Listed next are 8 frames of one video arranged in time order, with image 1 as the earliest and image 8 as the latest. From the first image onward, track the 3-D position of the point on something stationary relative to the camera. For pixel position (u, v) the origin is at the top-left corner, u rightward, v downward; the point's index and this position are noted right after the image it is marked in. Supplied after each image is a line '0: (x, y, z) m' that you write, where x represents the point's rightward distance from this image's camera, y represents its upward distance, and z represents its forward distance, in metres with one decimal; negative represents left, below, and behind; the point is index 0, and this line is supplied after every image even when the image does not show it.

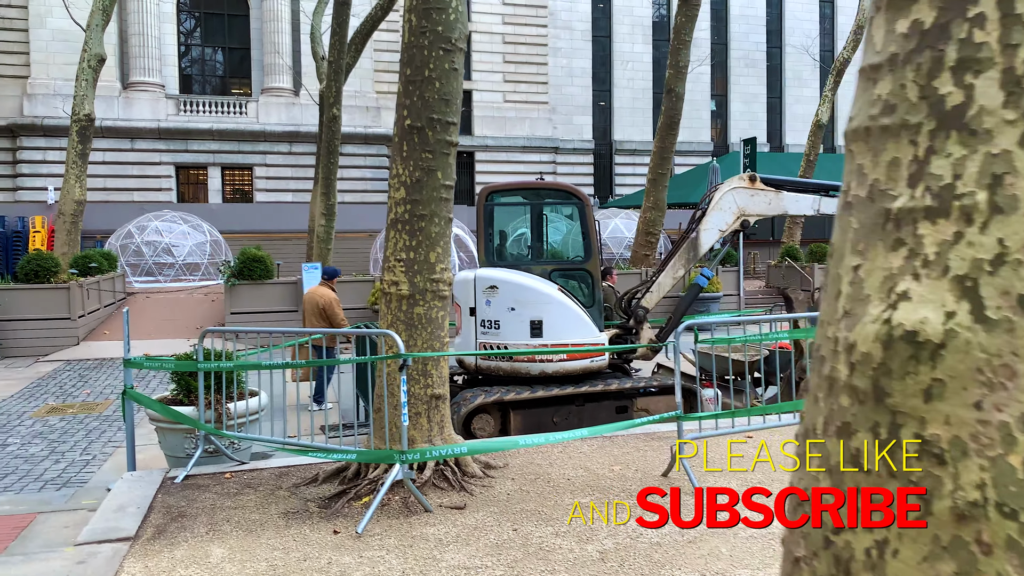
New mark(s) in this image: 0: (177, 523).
0: (-2.1, -1.5, +5.0) m
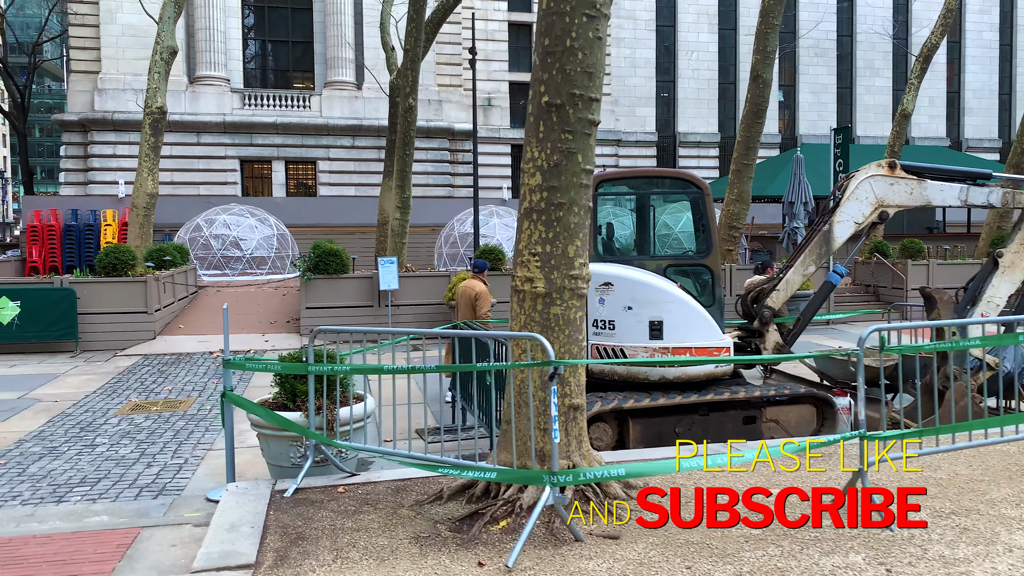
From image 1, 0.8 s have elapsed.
0: (-1.2, -1.4, +4.4) m
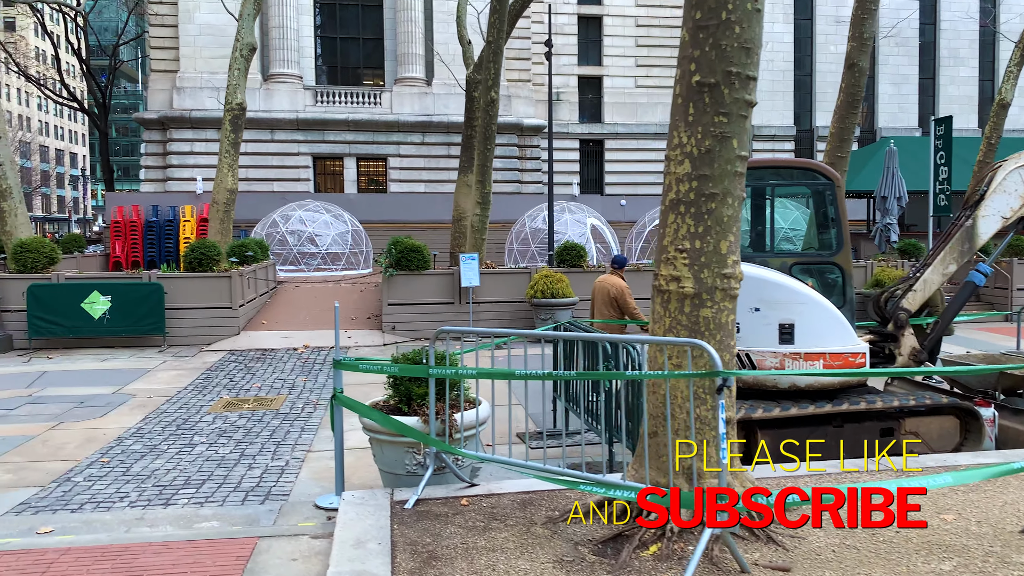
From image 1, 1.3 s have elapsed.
0: (-0.4, -1.4, +4.1) m
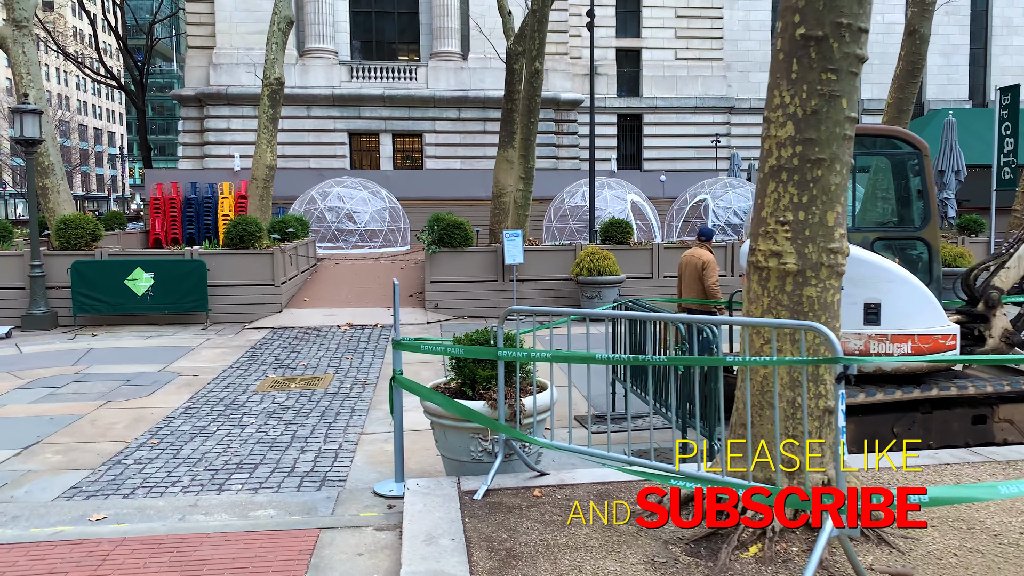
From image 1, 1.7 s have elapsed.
0: (0.0, -1.3, +3.8) m
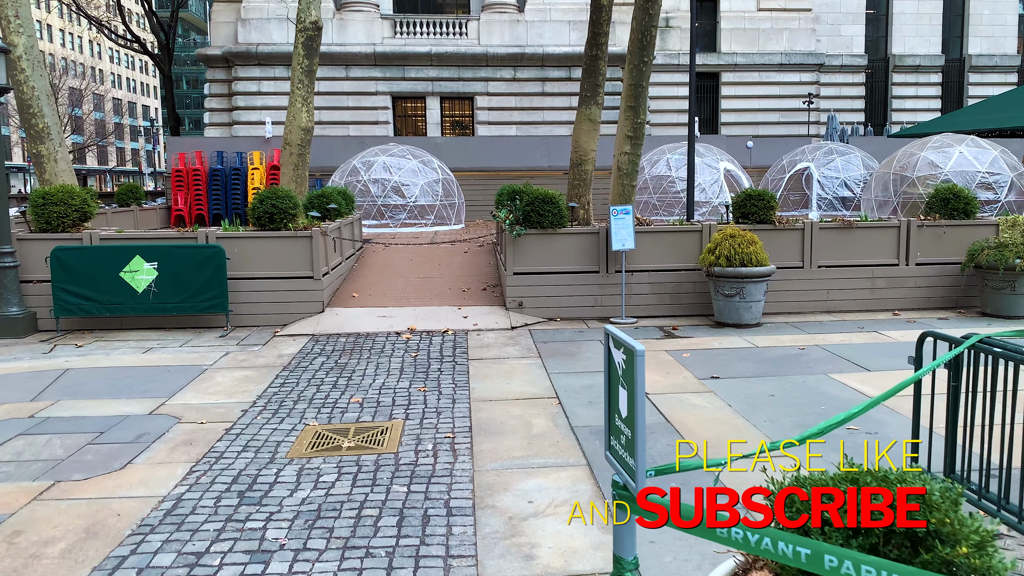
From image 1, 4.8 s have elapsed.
0: (+1.1, -1.6, +0.3) m
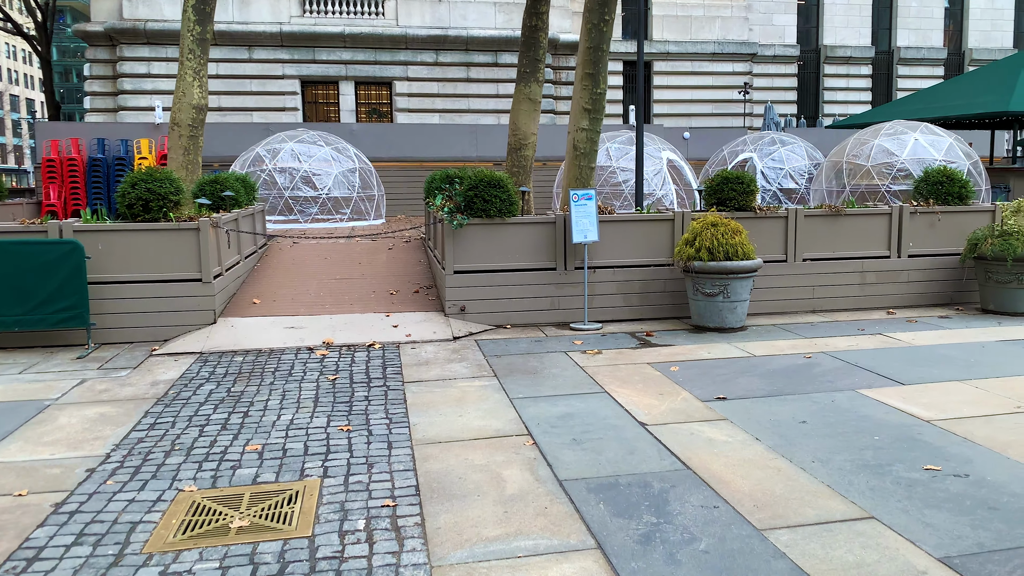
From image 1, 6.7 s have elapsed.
0: (+1.5, -1.6, -1.4) m
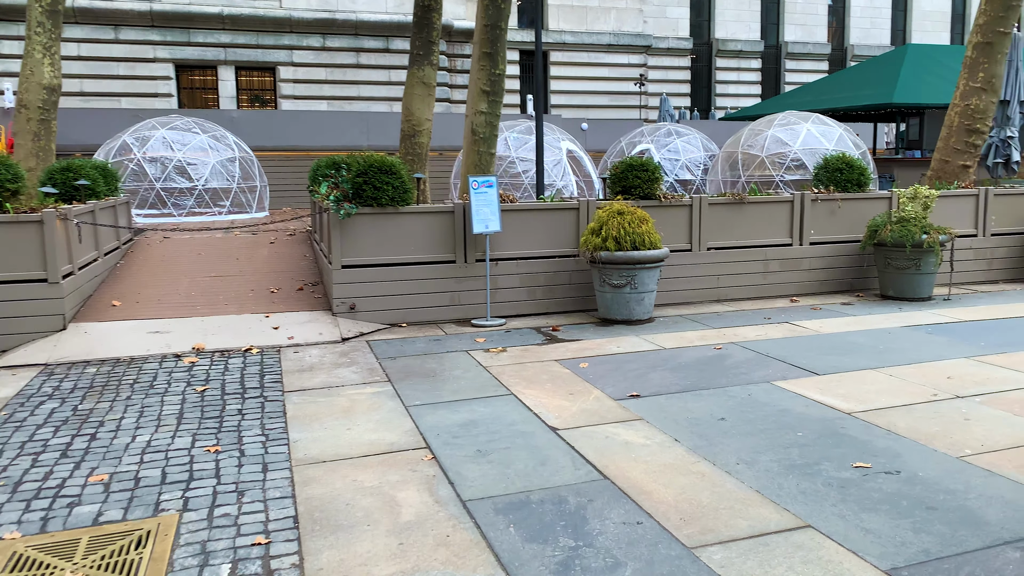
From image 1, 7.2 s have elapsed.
0: (+1.8, -1.5, -1.8) m
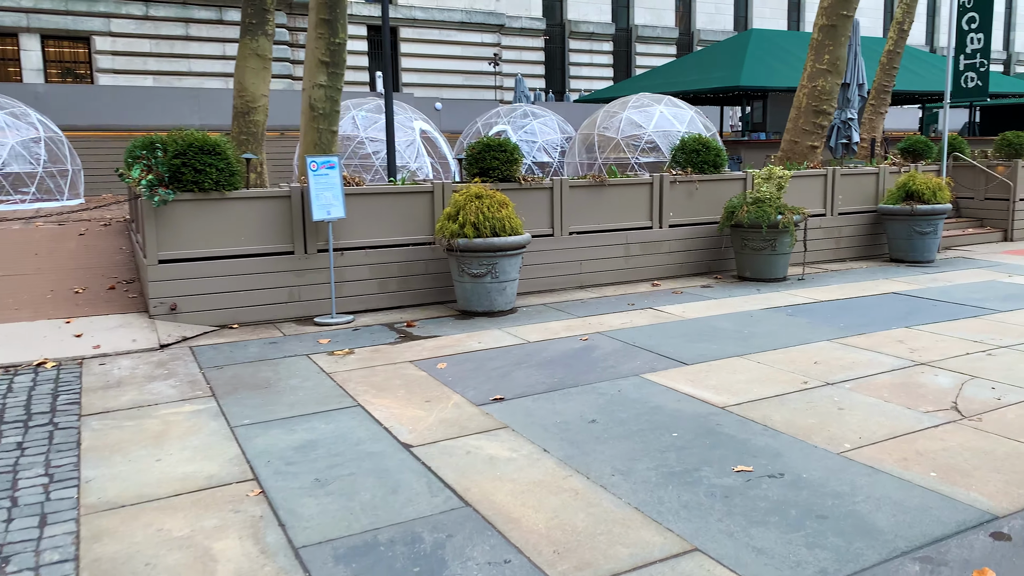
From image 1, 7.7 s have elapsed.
0: (+2.1, -1.6, -2.1) m
